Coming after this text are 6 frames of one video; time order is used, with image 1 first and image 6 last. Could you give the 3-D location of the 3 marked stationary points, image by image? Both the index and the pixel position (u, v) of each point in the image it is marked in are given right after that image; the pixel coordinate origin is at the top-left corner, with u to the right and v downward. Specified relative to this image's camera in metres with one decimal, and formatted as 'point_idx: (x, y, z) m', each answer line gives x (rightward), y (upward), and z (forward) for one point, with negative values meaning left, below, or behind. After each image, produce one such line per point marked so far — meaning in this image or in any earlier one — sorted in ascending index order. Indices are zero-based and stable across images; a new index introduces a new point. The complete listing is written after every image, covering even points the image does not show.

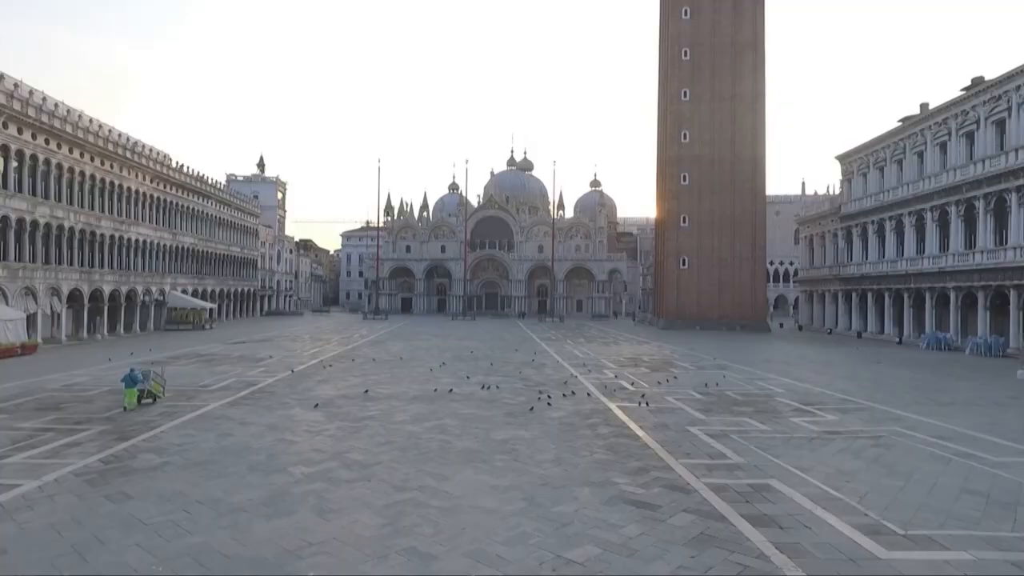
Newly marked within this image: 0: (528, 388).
0: (+0.5, -3.0, +18.0) m
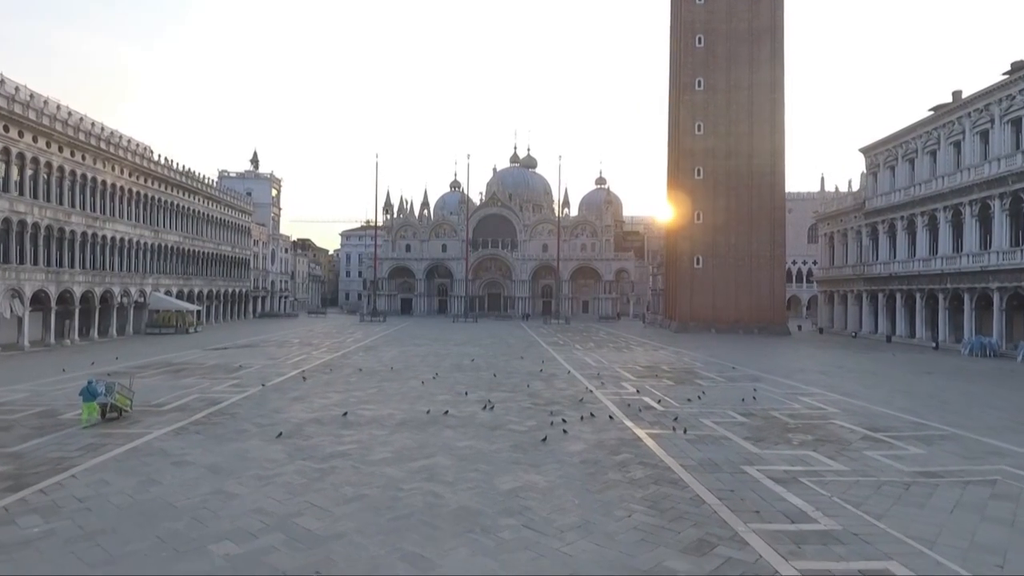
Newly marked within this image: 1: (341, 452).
0: (+0.6, -3.1, +15.2) m
1: (-3.0, -2.9, +10.6) m
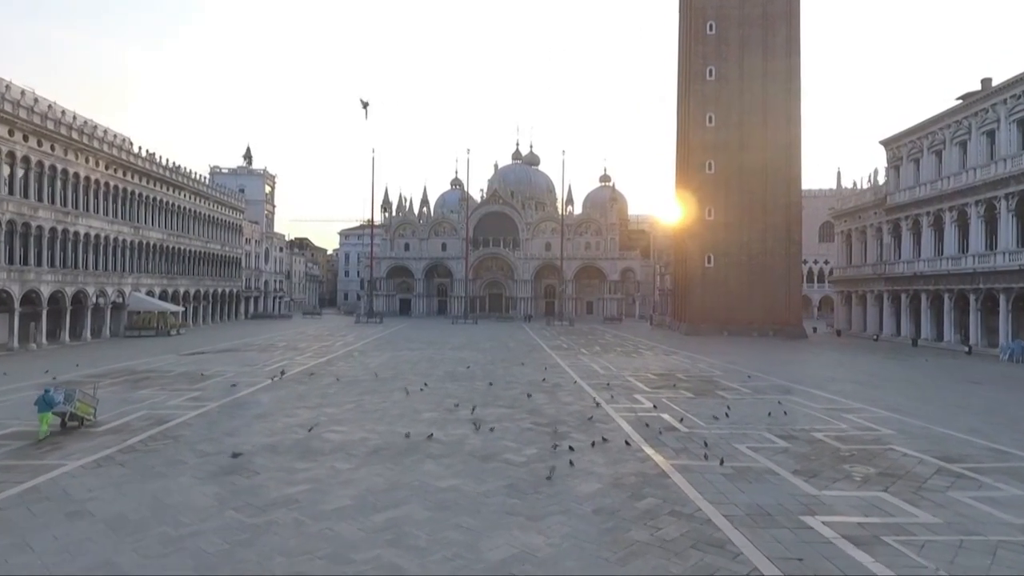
0: (+0.6, -3.0, +12.9) m
1: (-3.1, -2.9, +8.3) m
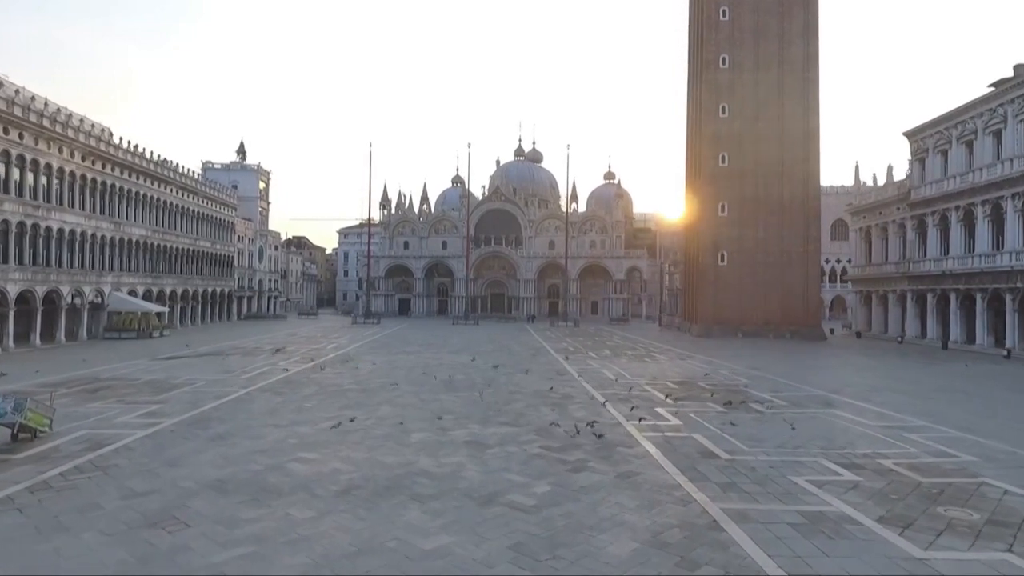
0: (+0.7, -3.0, +10.7) m
1: (-3.0, -2.9, +6.1) m
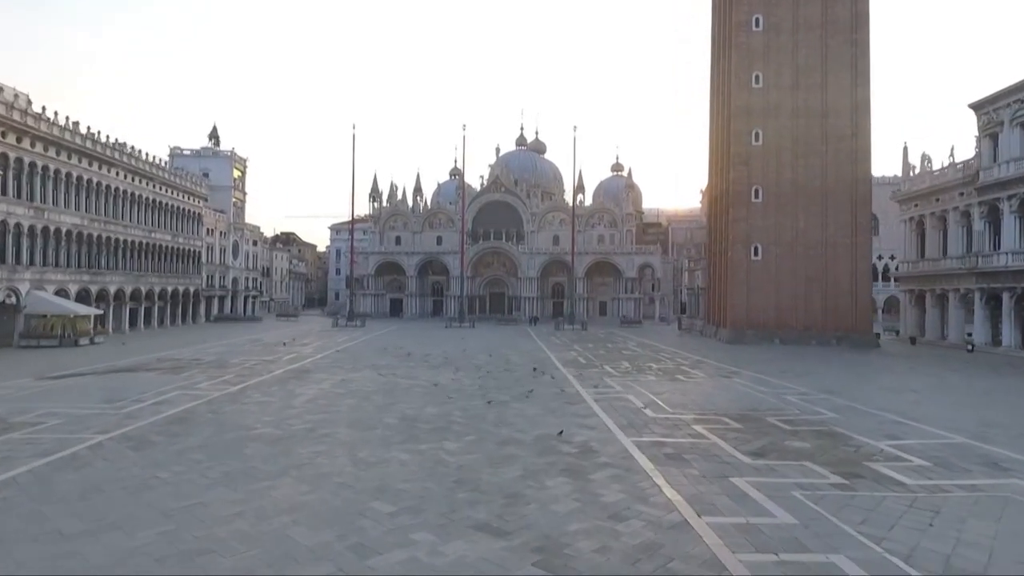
0: (+0.5, -2.9, +4.7) m
1: (-3.3, -2.8, +0.1) m
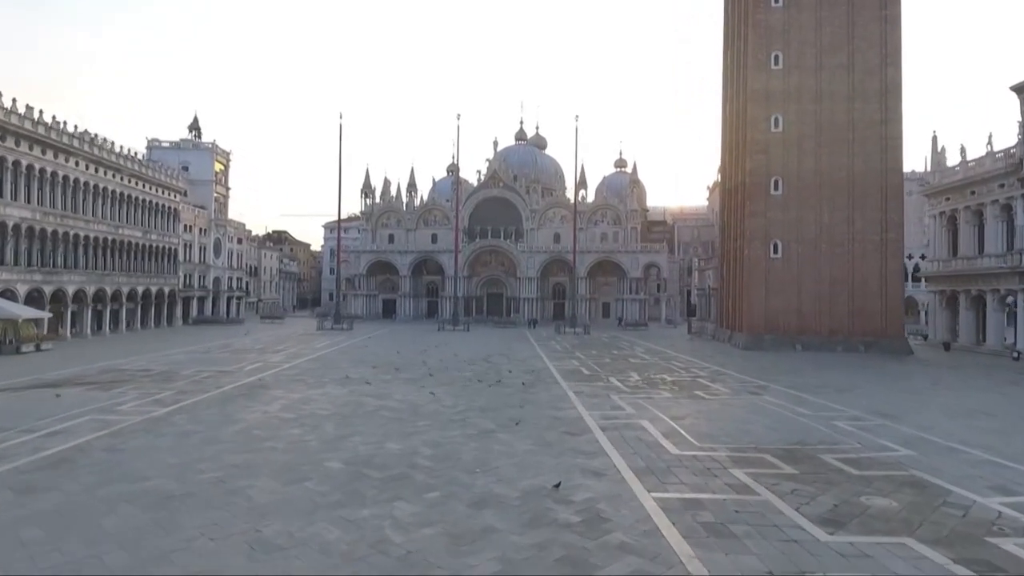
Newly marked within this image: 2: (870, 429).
0: (+0.1, -3.0, +1.6) m
1: (-3.6, -2.8, -3.1) m
2: (+8.3, -3.2, +13.8) m
